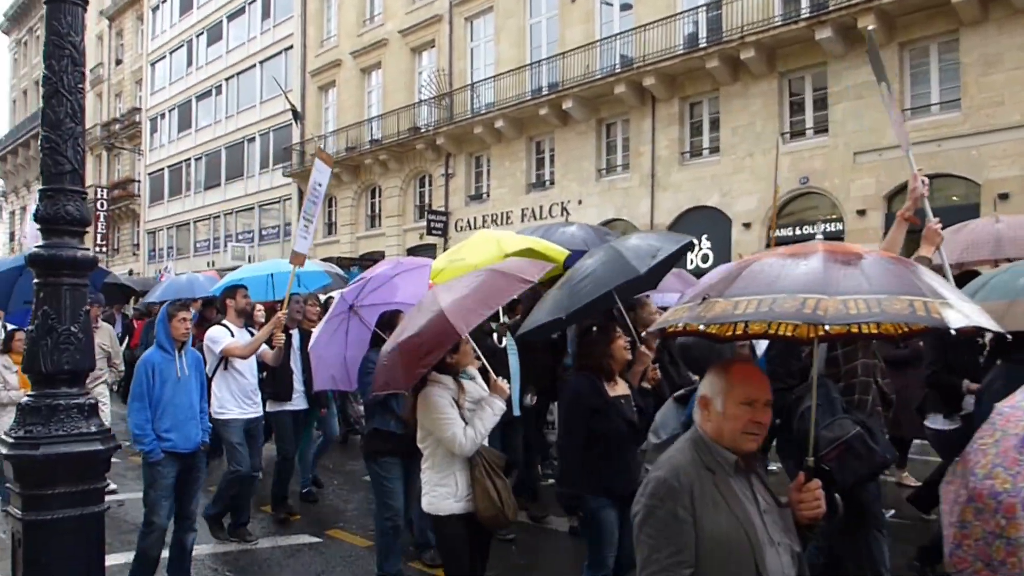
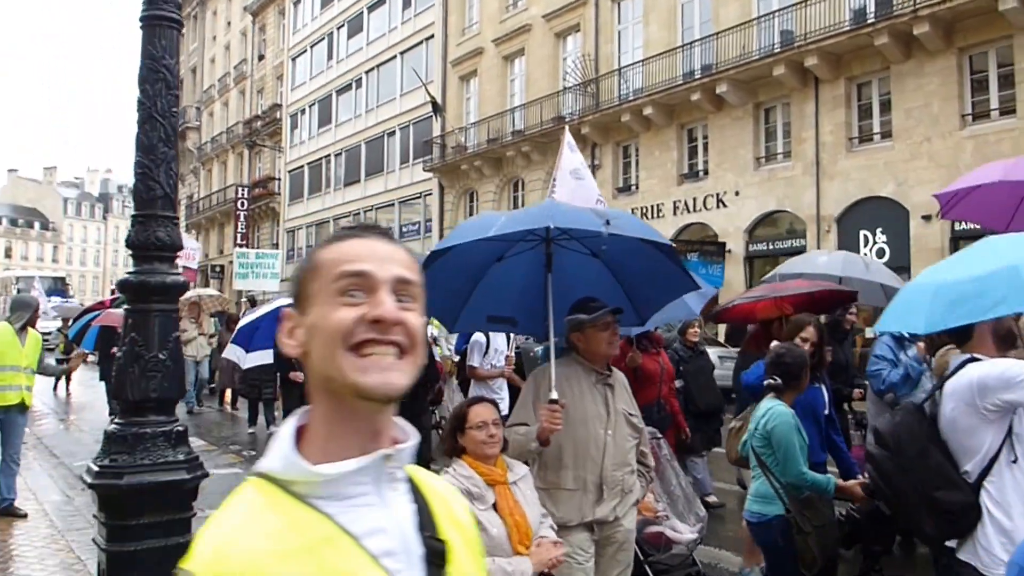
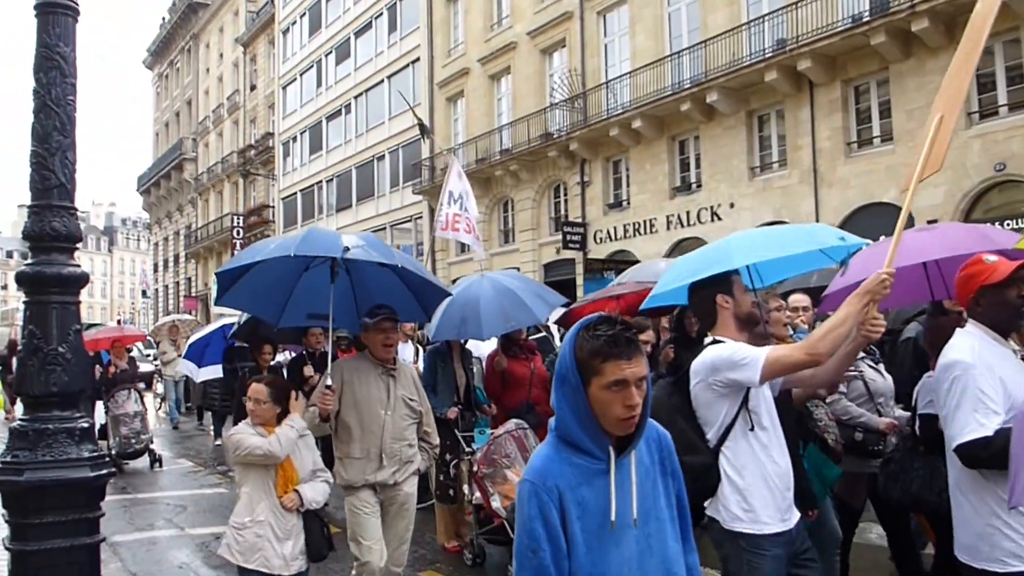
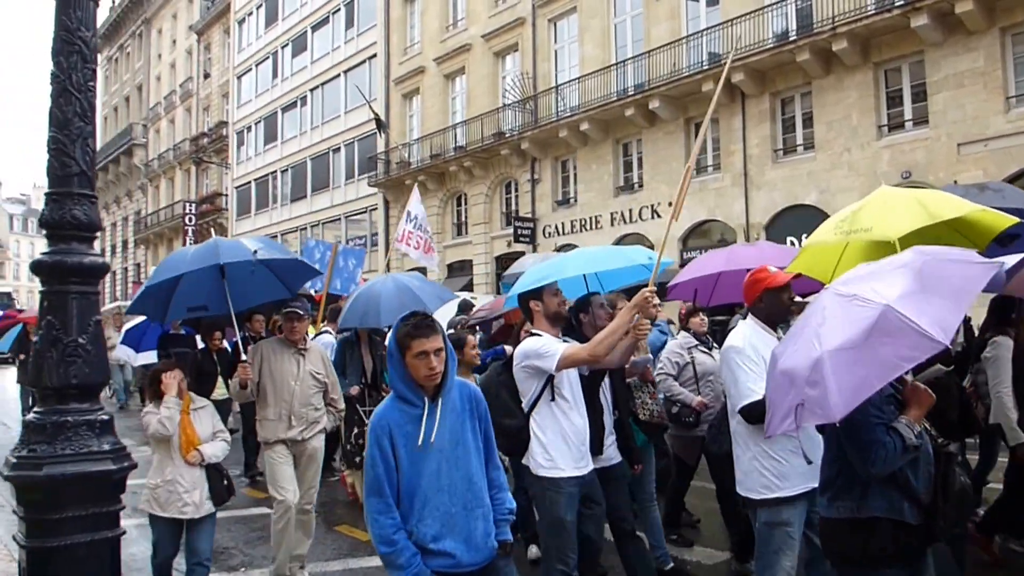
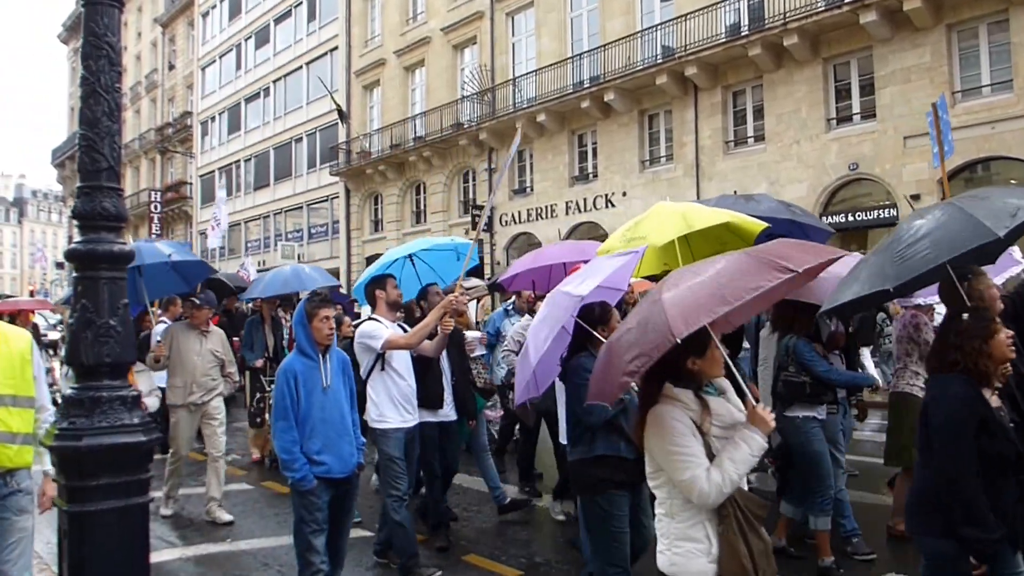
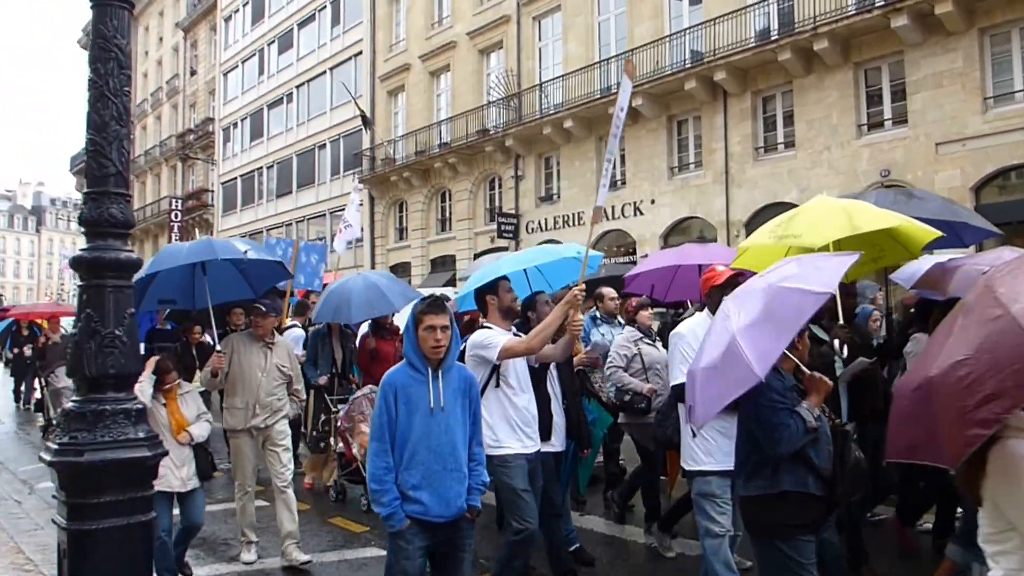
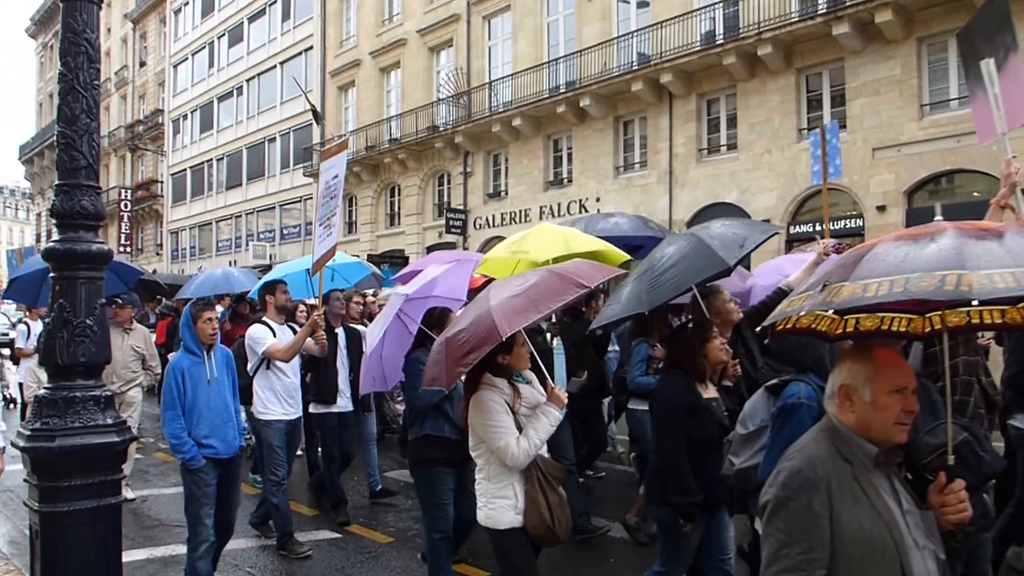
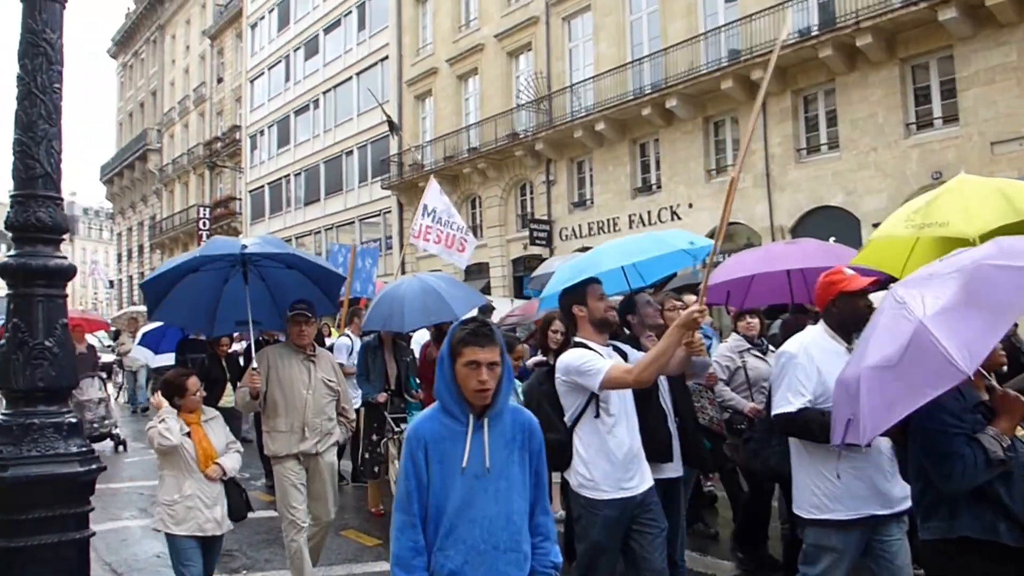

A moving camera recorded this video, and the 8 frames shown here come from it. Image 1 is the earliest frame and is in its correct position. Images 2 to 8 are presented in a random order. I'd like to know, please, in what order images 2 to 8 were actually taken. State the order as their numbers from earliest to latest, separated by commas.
7, 5, 6, 4, 8, 3, 2
